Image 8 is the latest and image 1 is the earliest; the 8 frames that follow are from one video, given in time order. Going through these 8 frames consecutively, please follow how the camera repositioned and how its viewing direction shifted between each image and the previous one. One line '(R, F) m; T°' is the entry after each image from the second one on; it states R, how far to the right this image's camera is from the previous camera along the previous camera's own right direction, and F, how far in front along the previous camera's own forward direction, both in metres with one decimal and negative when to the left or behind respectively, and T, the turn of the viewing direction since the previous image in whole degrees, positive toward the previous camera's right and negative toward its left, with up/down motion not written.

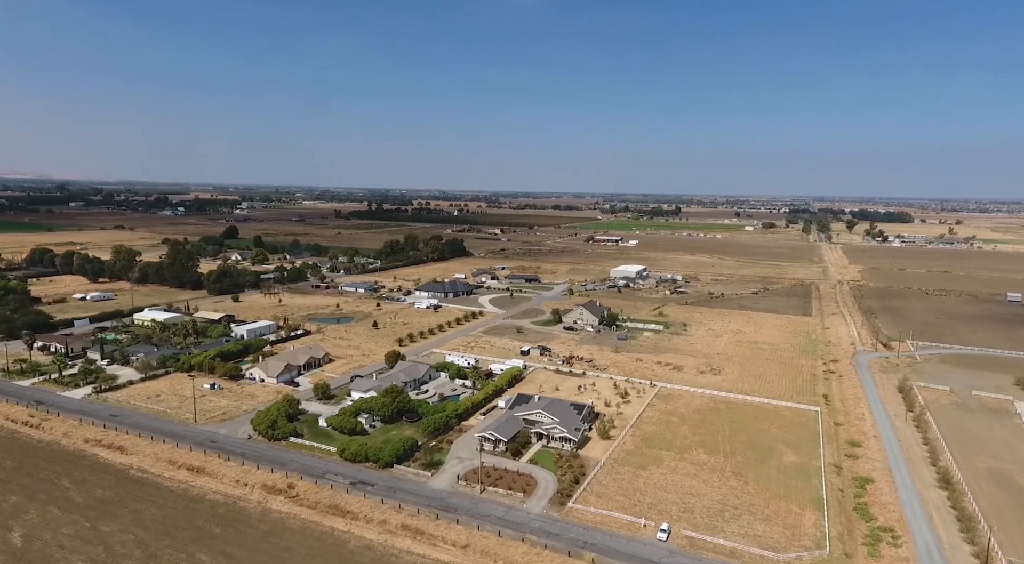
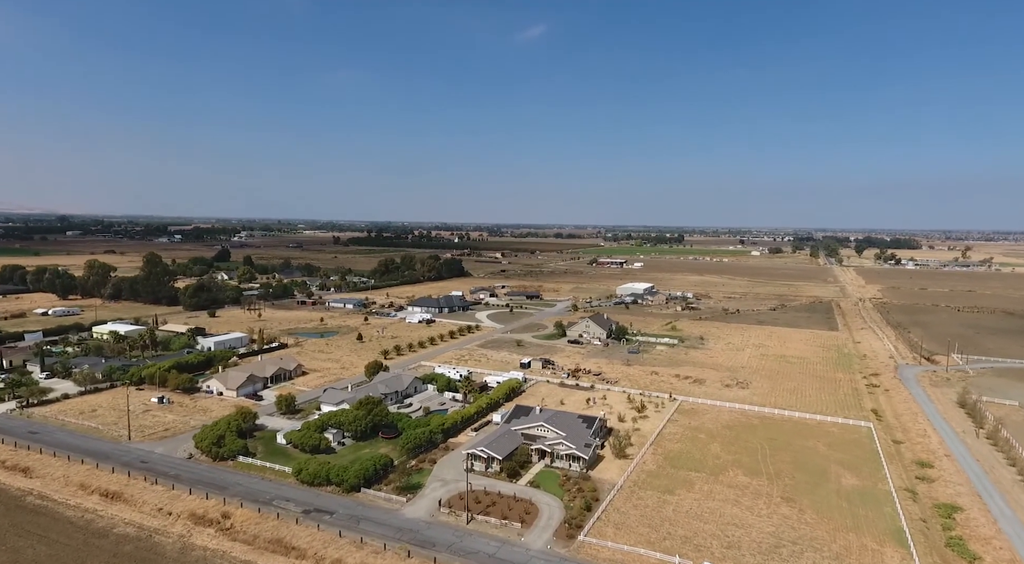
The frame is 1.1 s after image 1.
(+0.4, +8.0) m; 0°
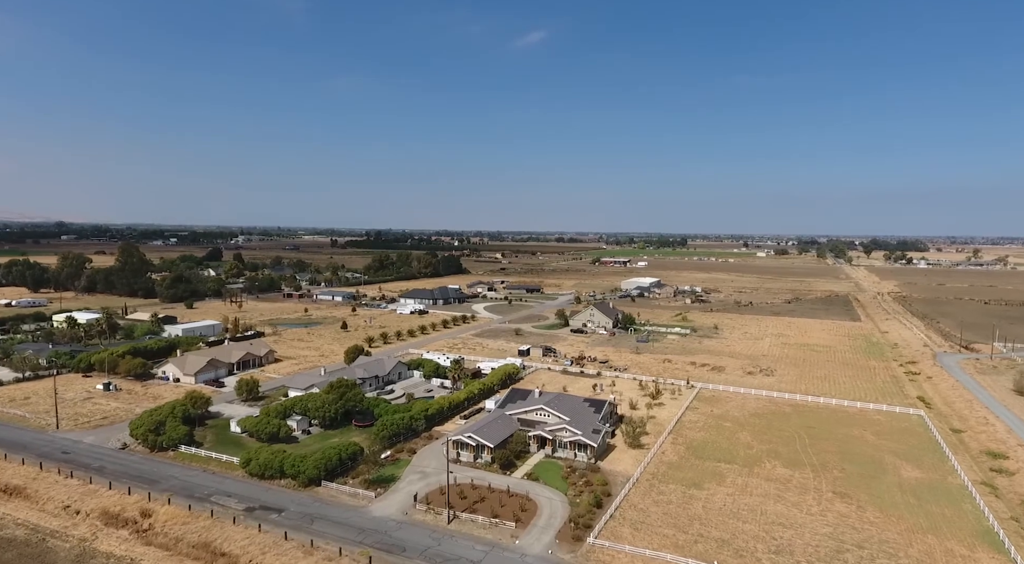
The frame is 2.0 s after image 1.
(+0.4, +6.2) m; 0°
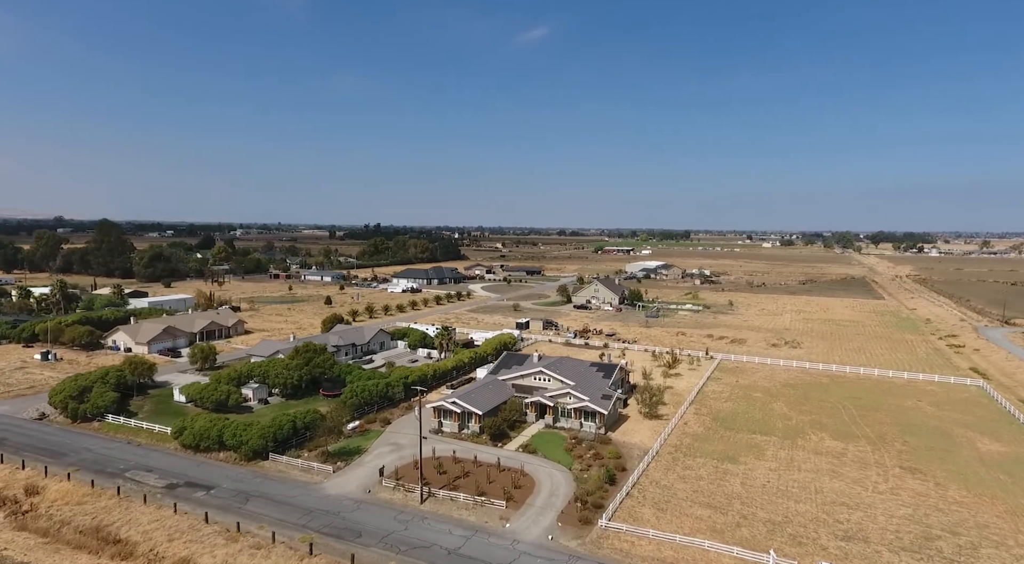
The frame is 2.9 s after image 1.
(+0.4, +5.5) m; 0°
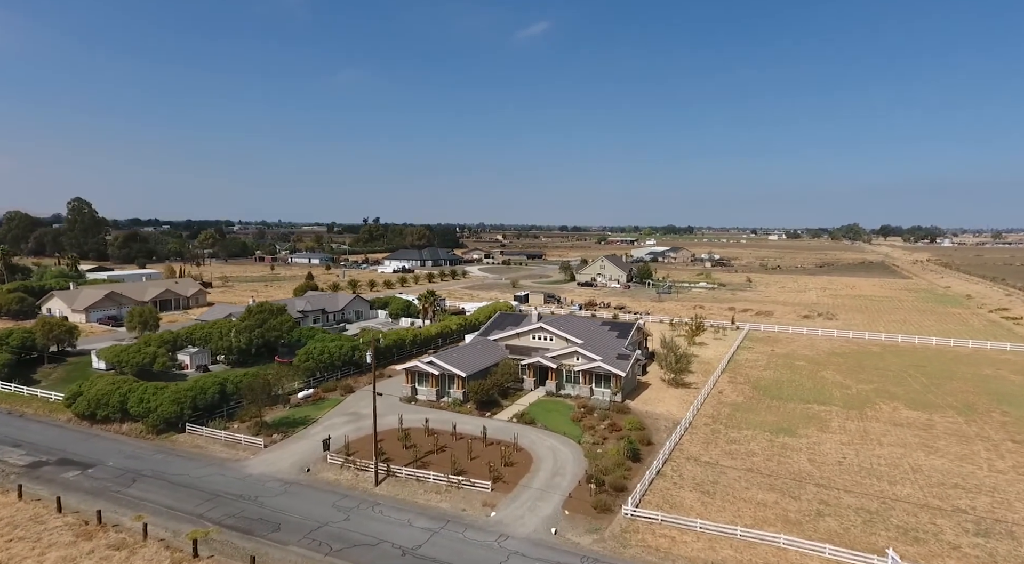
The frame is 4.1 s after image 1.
(+0.3, +5.6) m; 0°
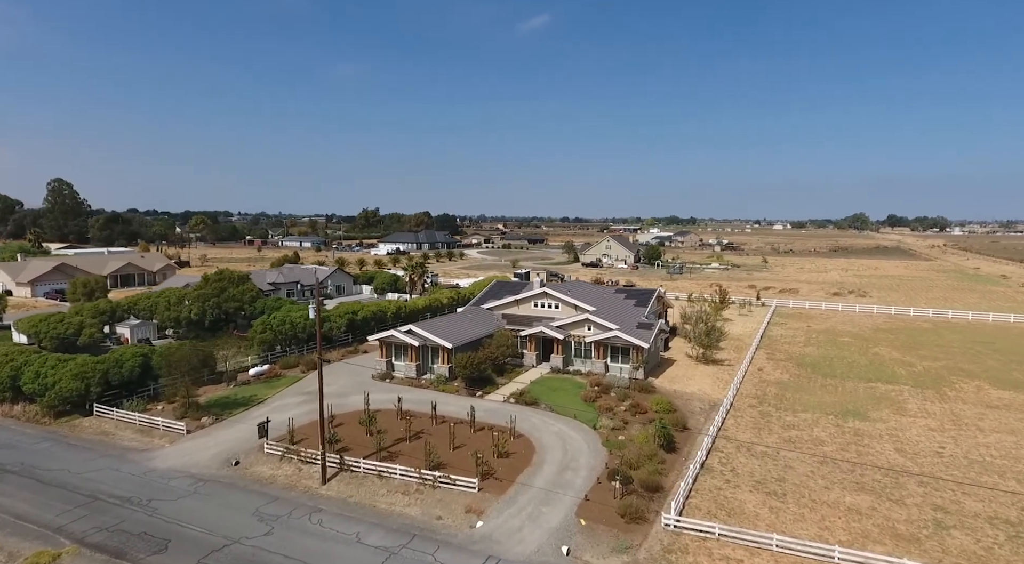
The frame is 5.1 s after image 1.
(+0.1, +3.9) m; 0°
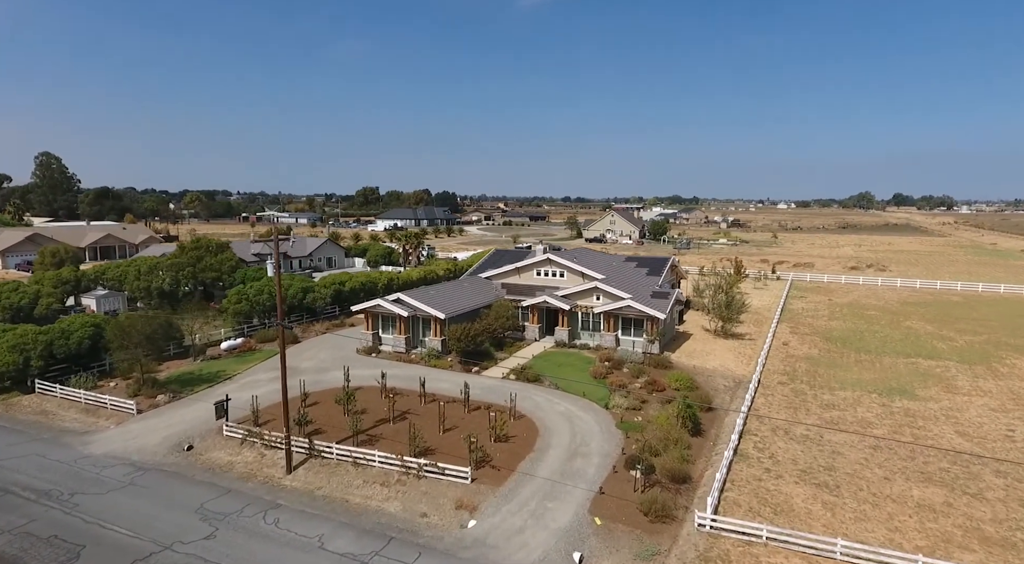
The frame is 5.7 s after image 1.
(0.0, +1.8) m; 0°
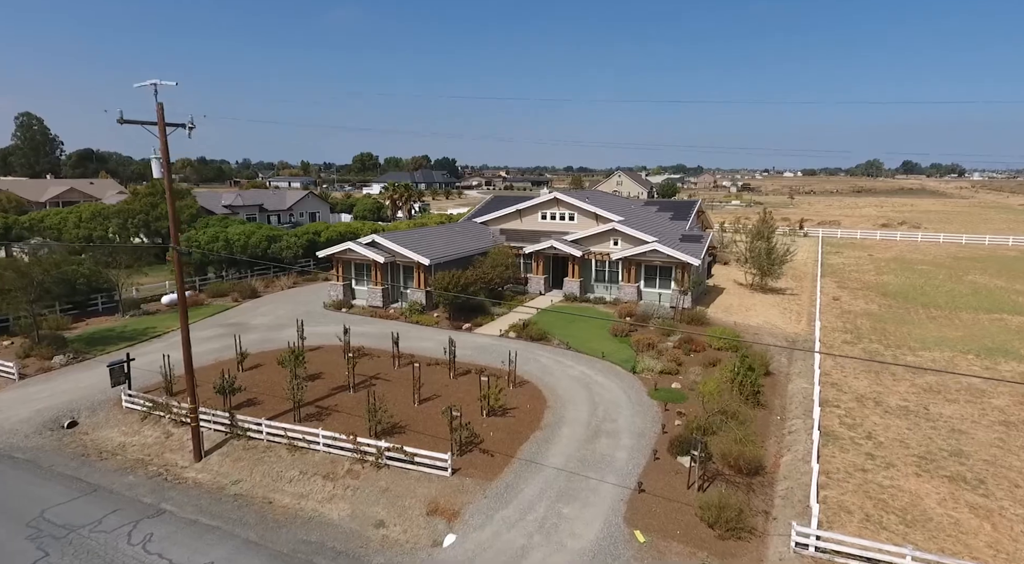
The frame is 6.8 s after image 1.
(0.0, +2.8) m; 0°
